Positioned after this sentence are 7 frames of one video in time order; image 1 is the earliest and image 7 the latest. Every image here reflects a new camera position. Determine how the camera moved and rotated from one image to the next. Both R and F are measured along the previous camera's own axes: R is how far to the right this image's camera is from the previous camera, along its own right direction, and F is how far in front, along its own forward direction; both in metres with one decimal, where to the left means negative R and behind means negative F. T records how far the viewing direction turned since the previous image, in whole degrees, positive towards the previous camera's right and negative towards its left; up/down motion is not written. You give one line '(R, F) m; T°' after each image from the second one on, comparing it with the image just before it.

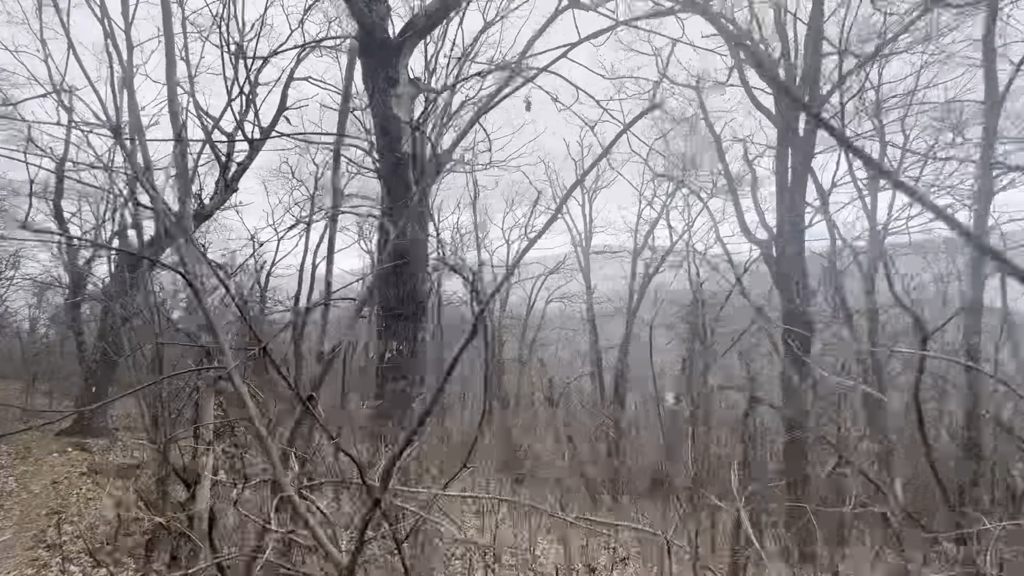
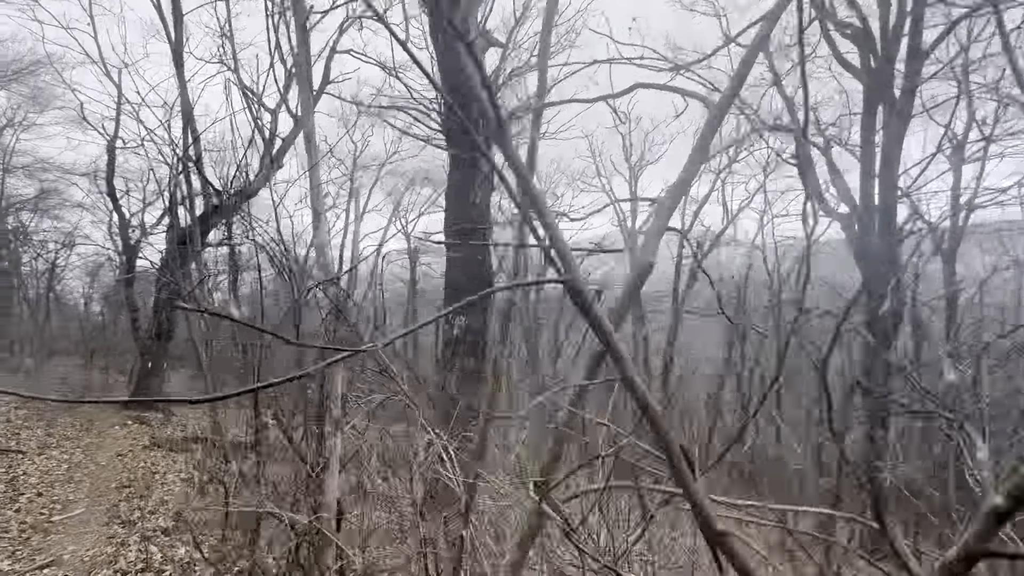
(-0.4, +0.3) m; -3°
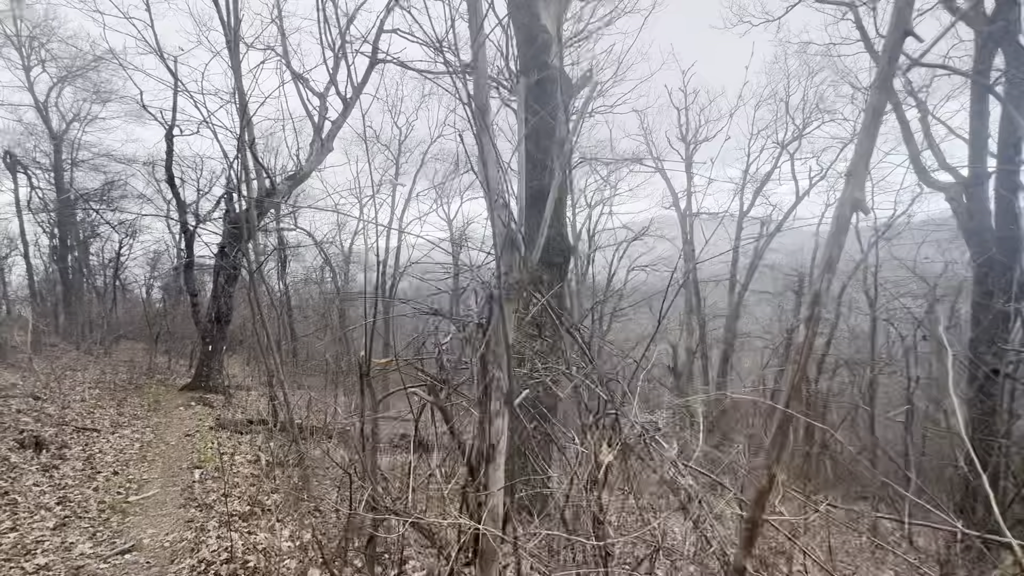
(-0.3, +0.3) m; -4°
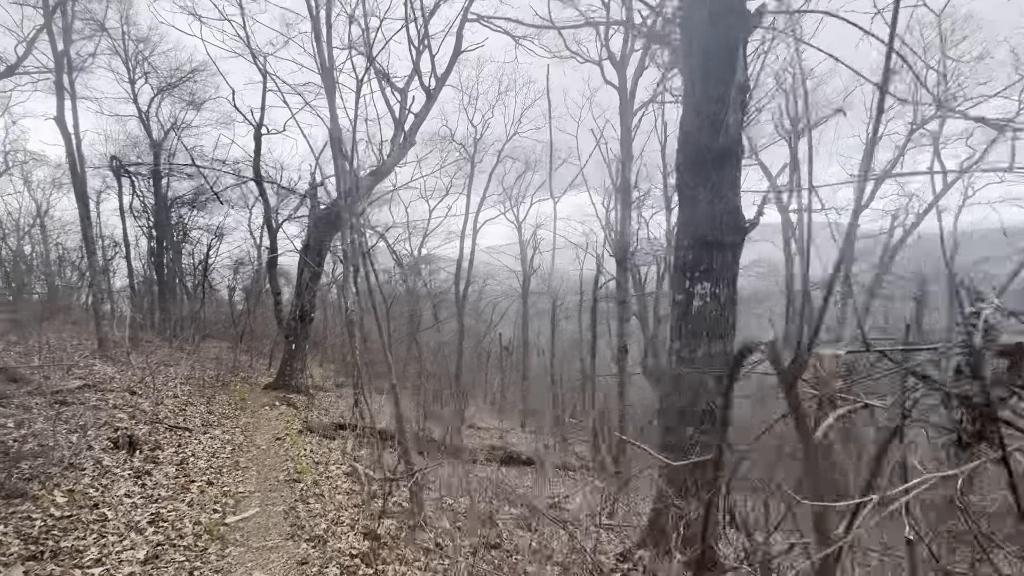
(-0.6, +0.6) m; -7°
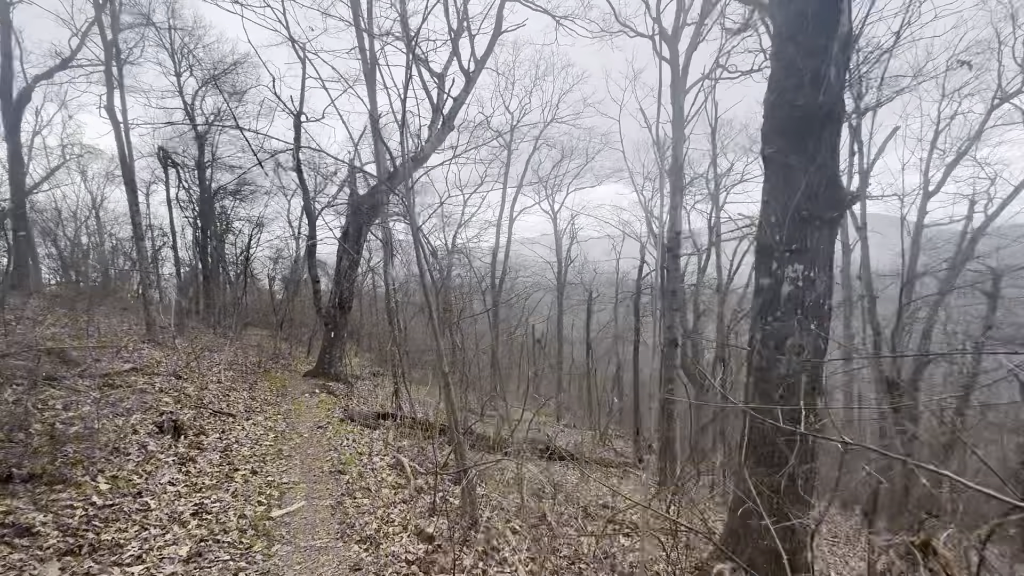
(-0.2, +0.2) m; -4°
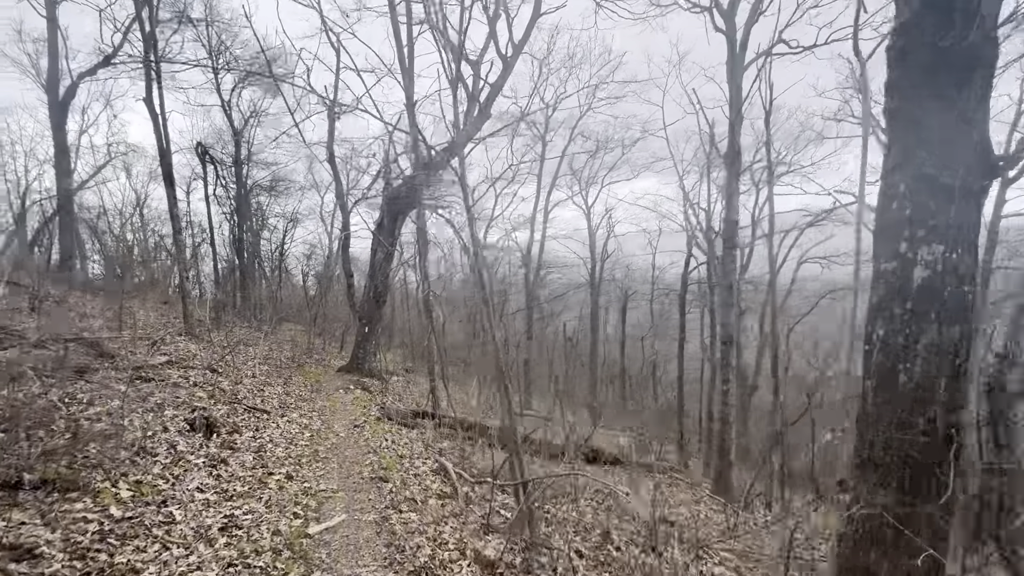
(-0.2, +0.3) m; -3°
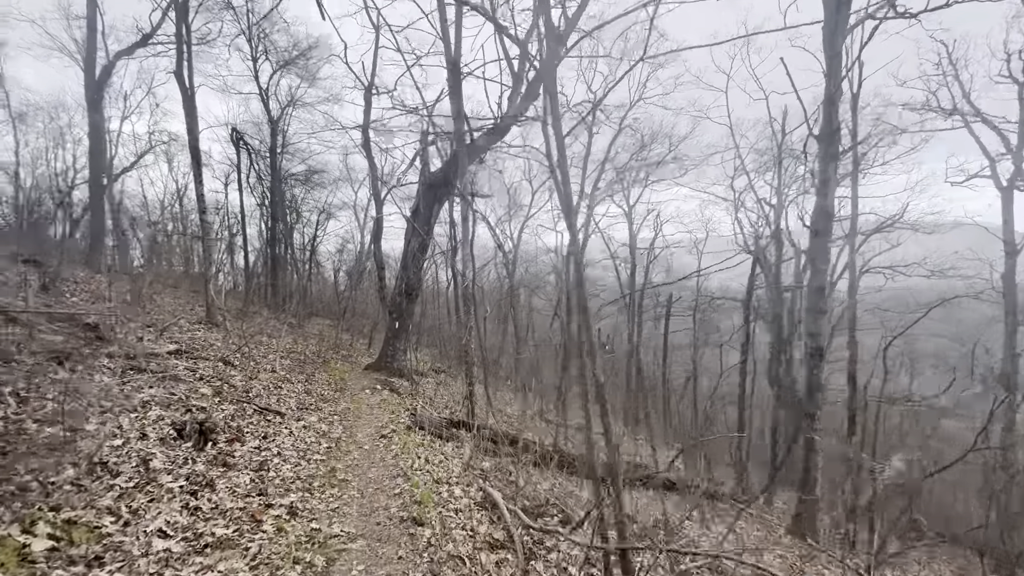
(-0.2, +0.7) m; -3°
